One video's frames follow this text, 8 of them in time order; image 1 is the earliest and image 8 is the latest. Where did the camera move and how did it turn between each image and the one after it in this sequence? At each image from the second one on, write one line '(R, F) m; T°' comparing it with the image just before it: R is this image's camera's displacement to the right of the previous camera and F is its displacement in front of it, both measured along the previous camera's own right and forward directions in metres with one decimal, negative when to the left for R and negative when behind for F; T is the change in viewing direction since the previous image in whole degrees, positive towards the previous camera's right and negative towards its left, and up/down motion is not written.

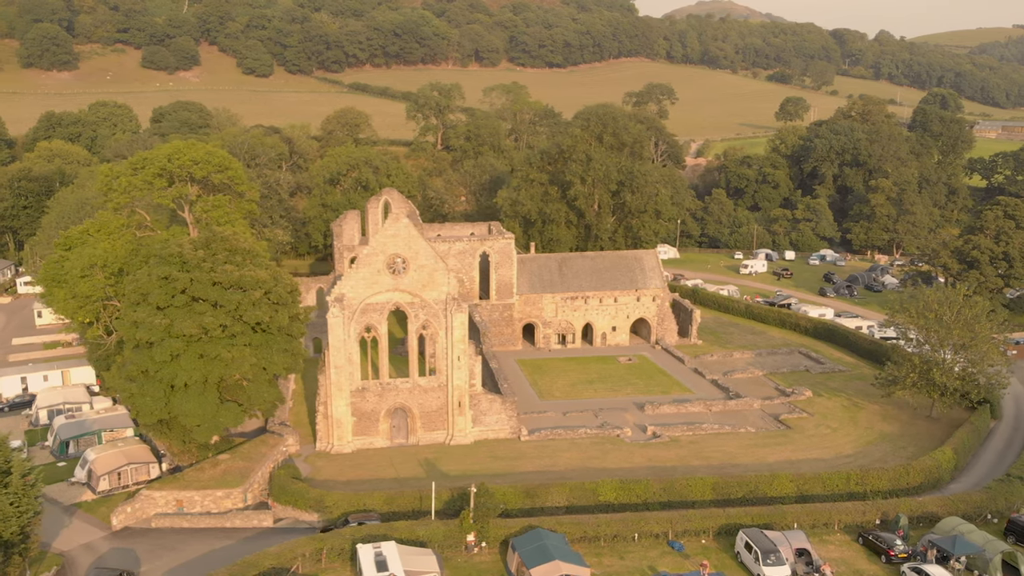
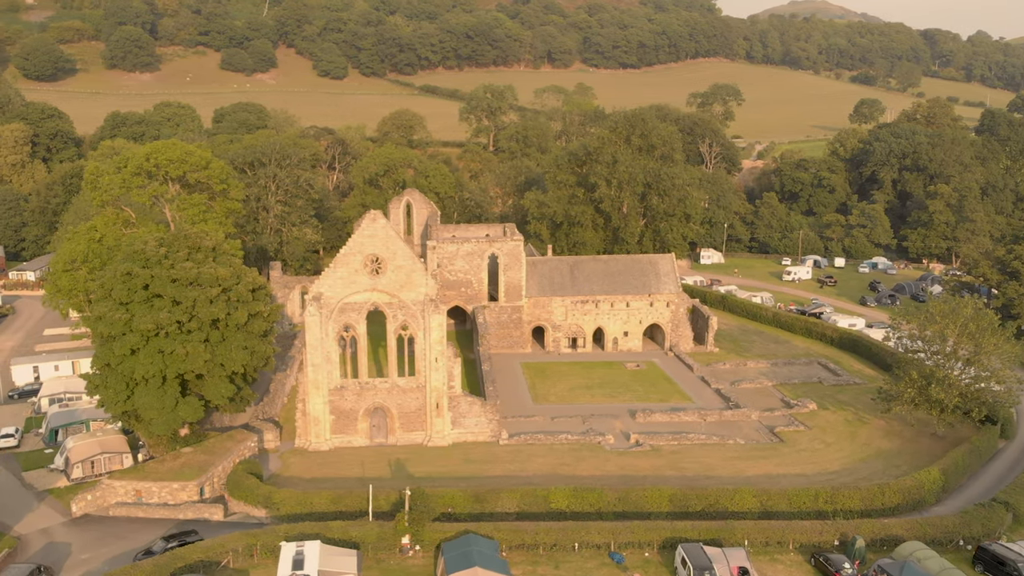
(+5.3, +0.6) m; -5°
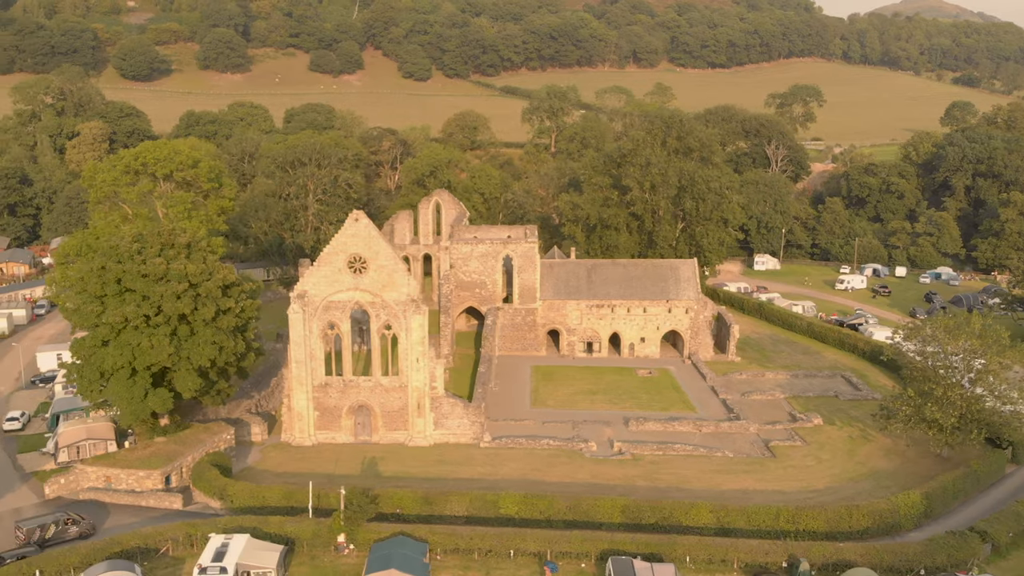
(+5.8, +0.6) m; -6°
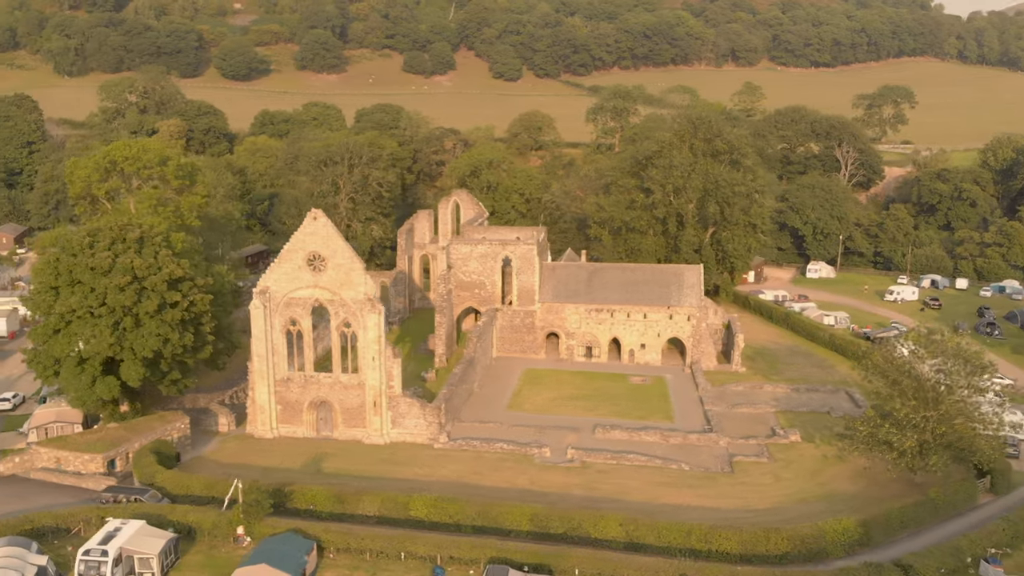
(+7.8, +0.8) m; -7°
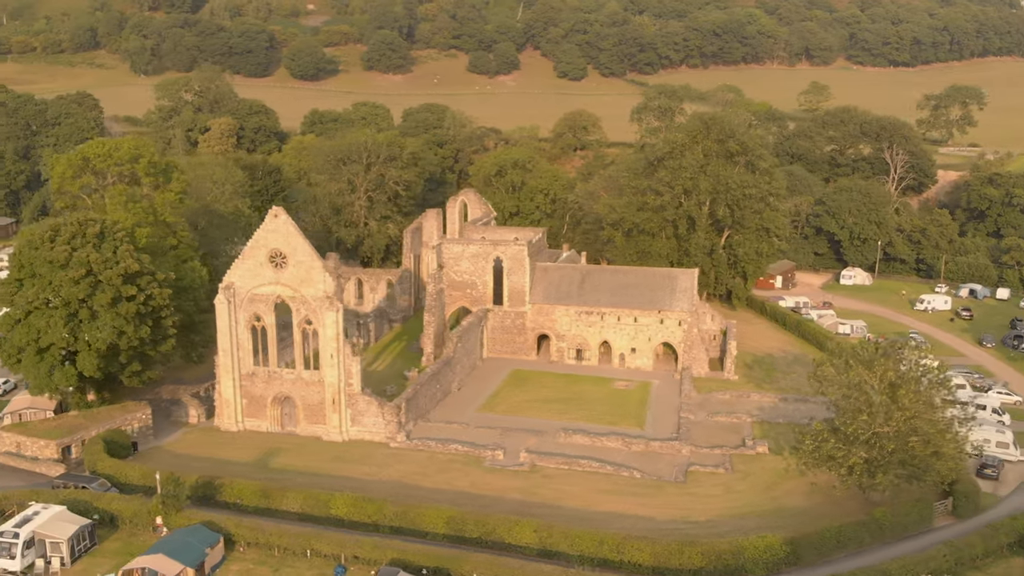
(+6.3, +0.6) m; -5°
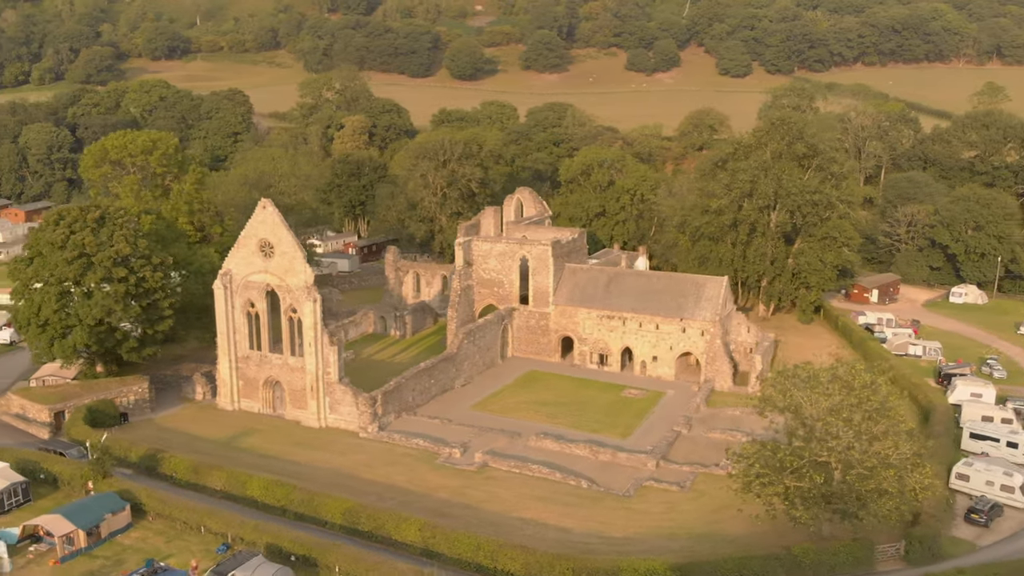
(+11.0, +1.4) m; -12°
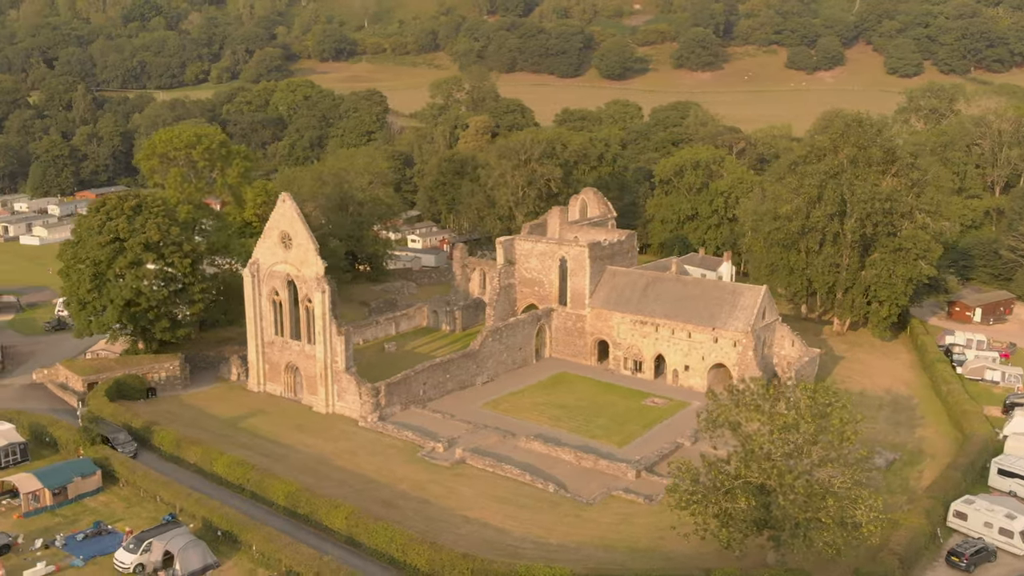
(+9.4, +0.9) m; -11°
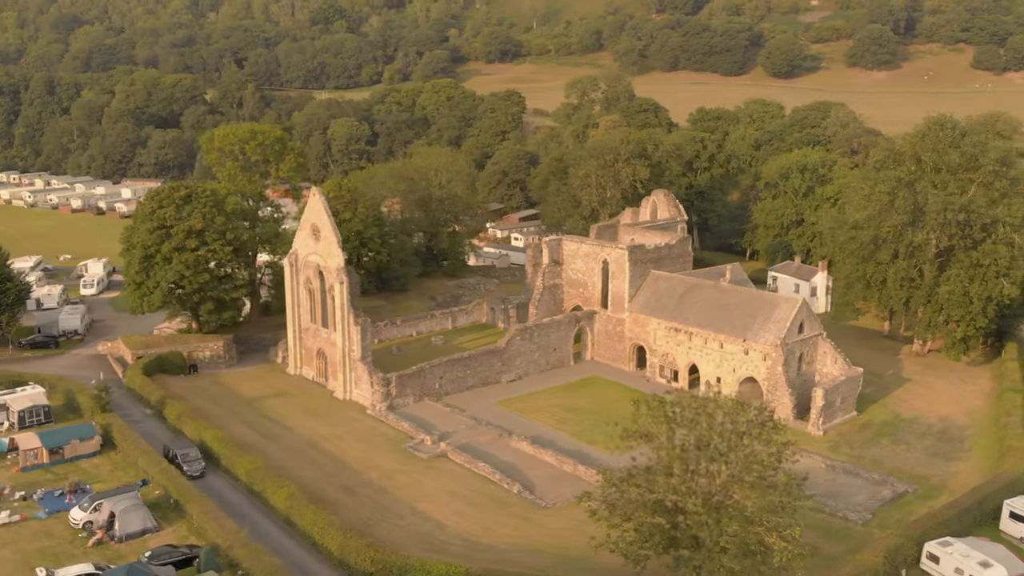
(+9.9, +0.9) m; -12°
